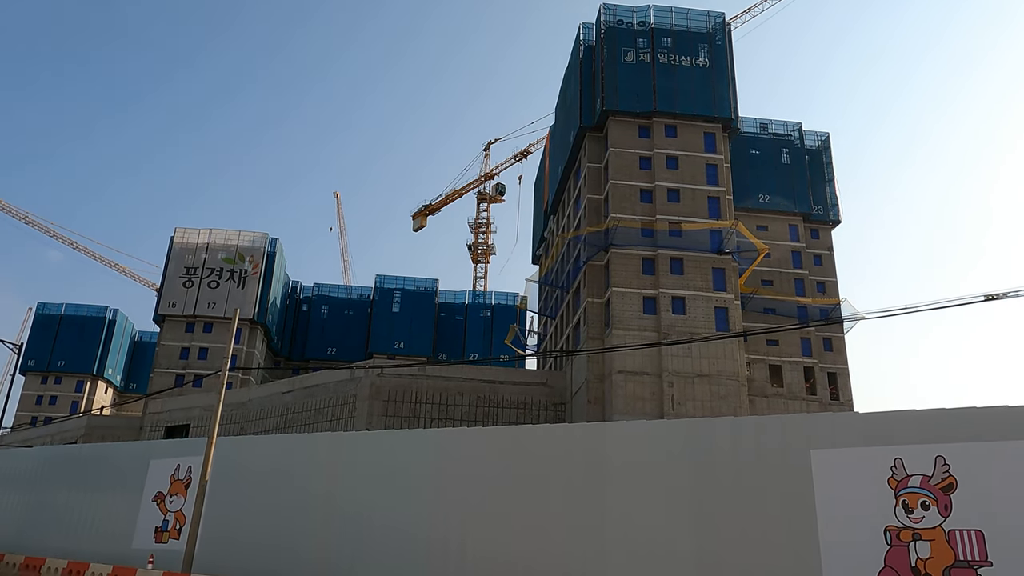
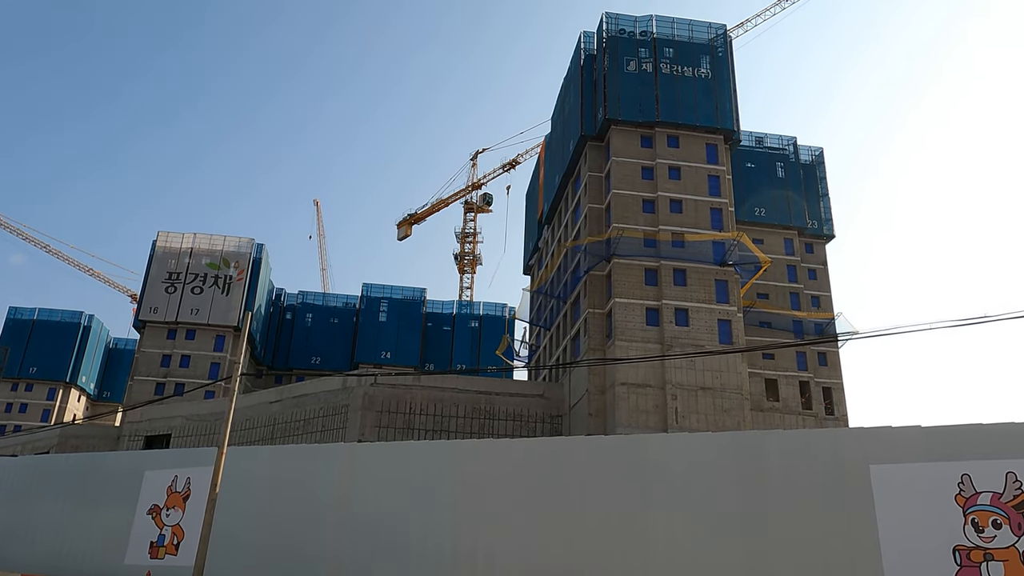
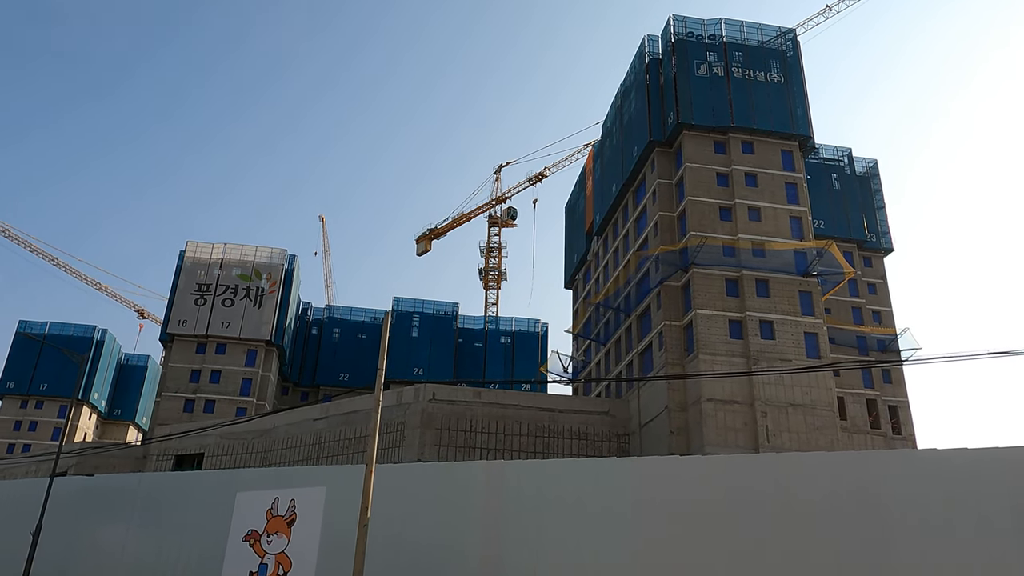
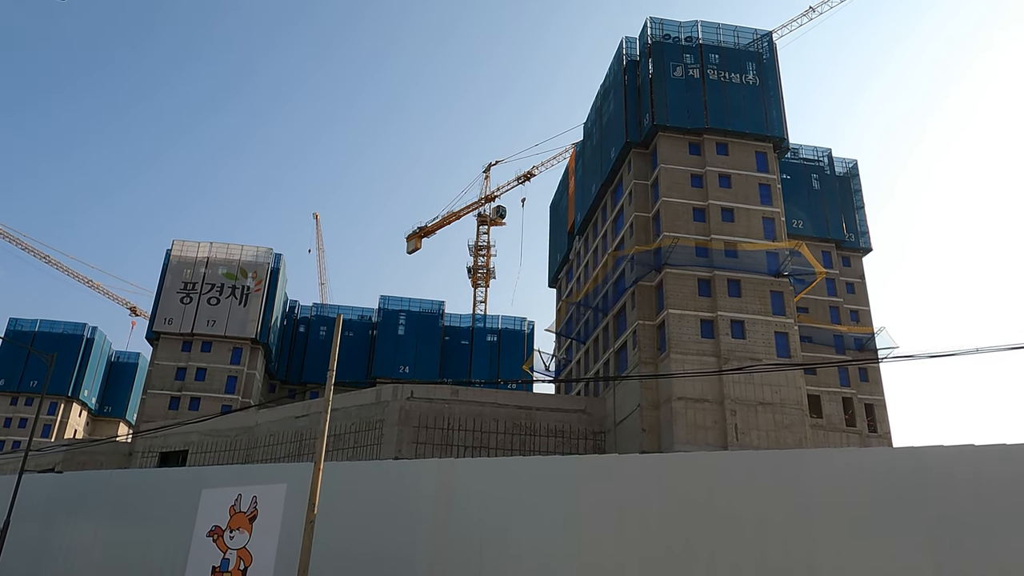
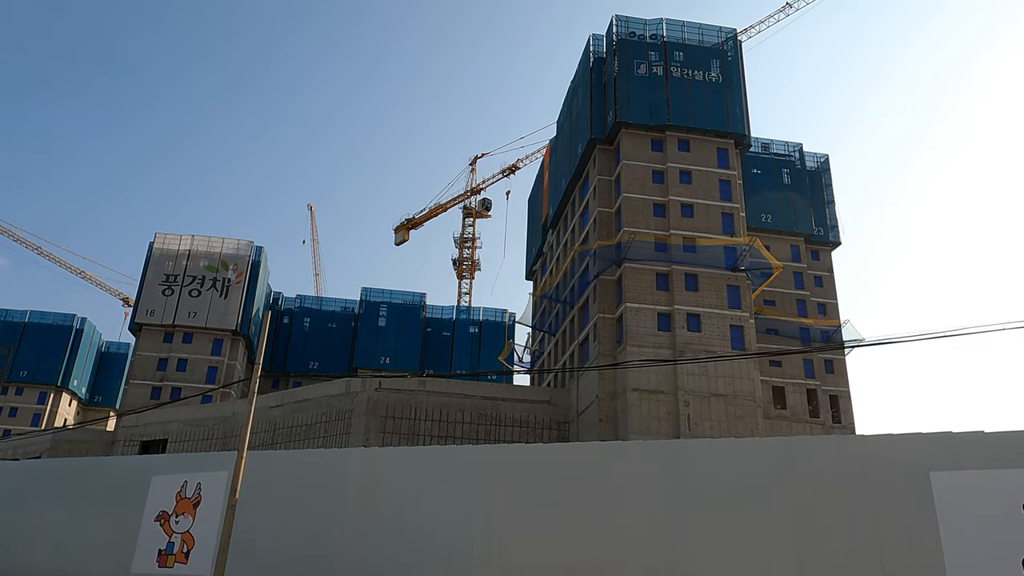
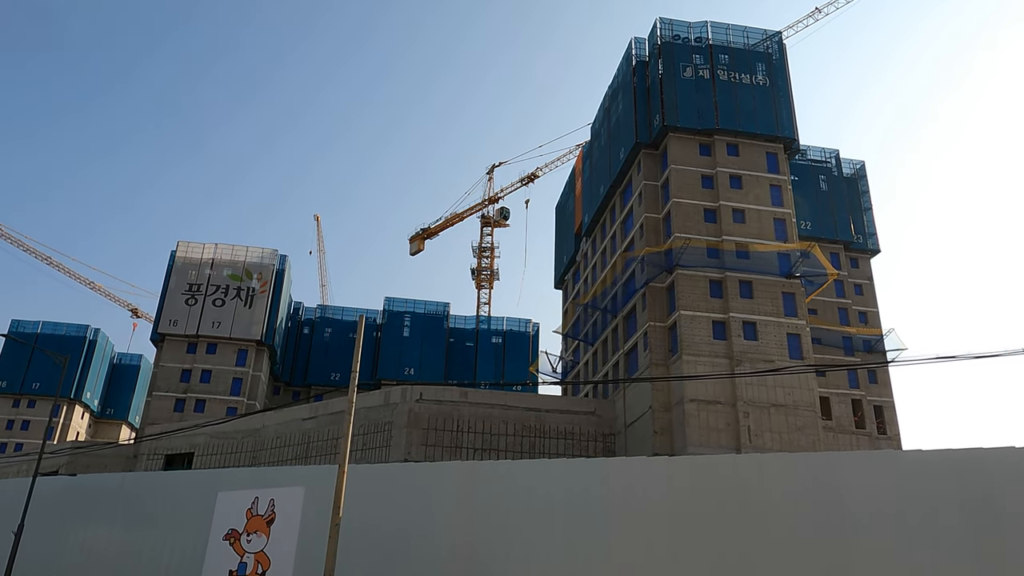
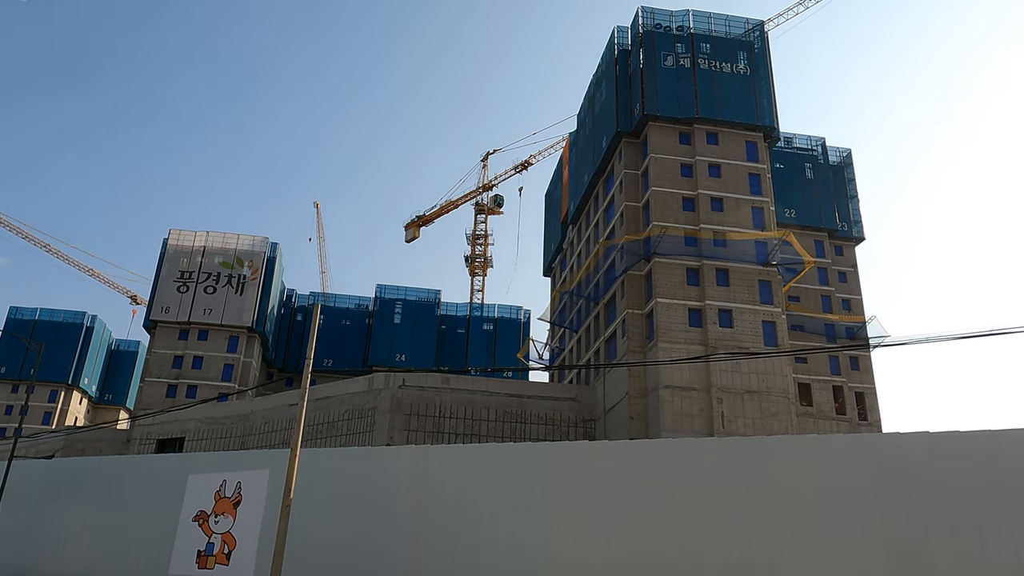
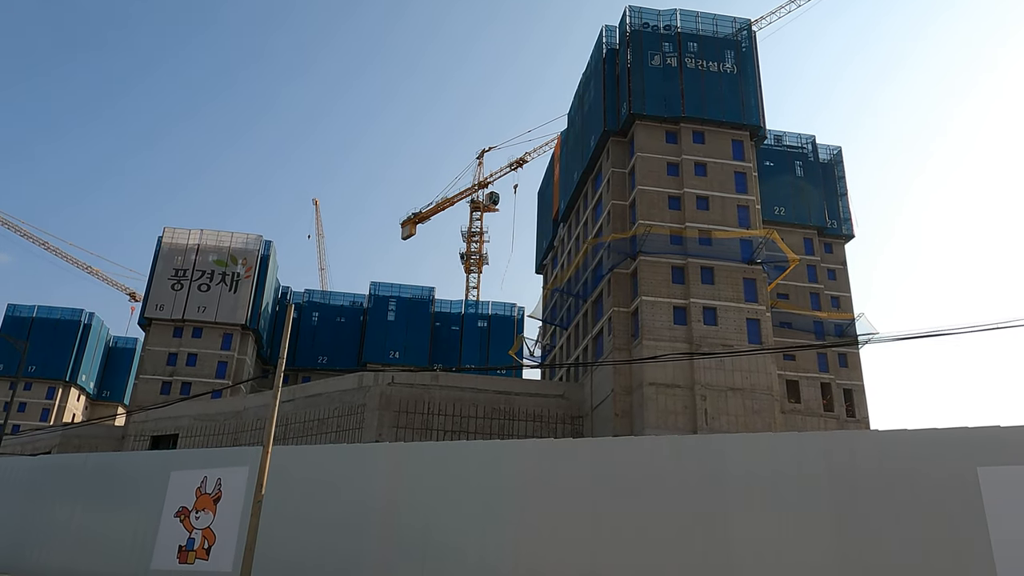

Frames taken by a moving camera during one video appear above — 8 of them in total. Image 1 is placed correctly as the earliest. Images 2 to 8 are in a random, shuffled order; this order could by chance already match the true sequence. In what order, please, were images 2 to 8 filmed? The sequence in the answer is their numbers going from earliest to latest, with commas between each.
2, 5, 8, 7, 4, 6, 3
